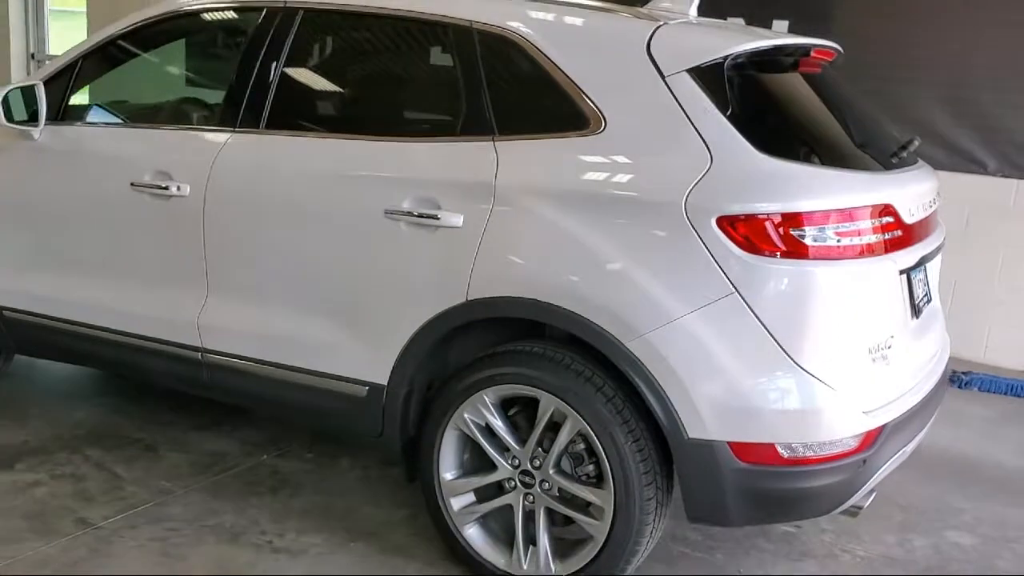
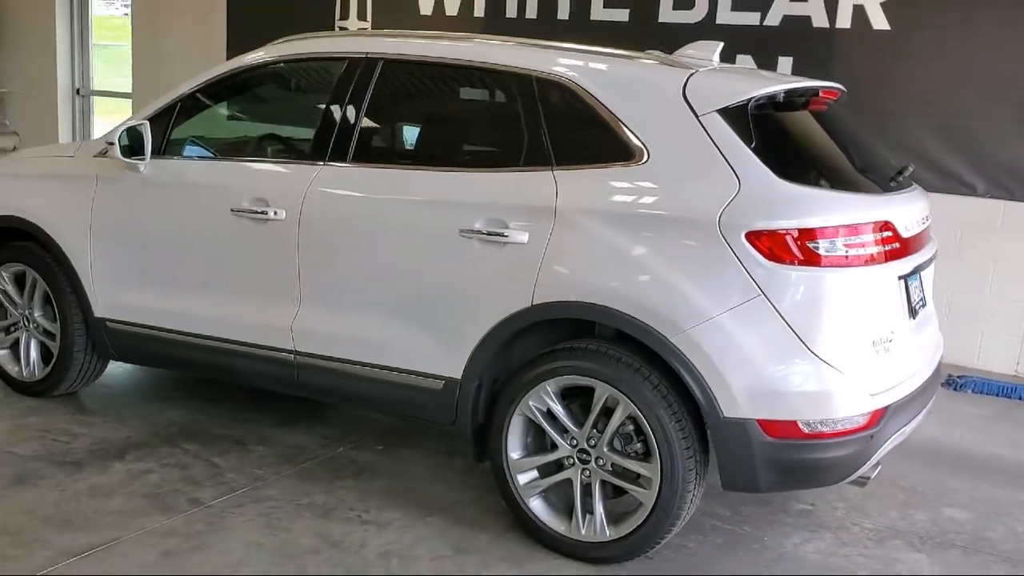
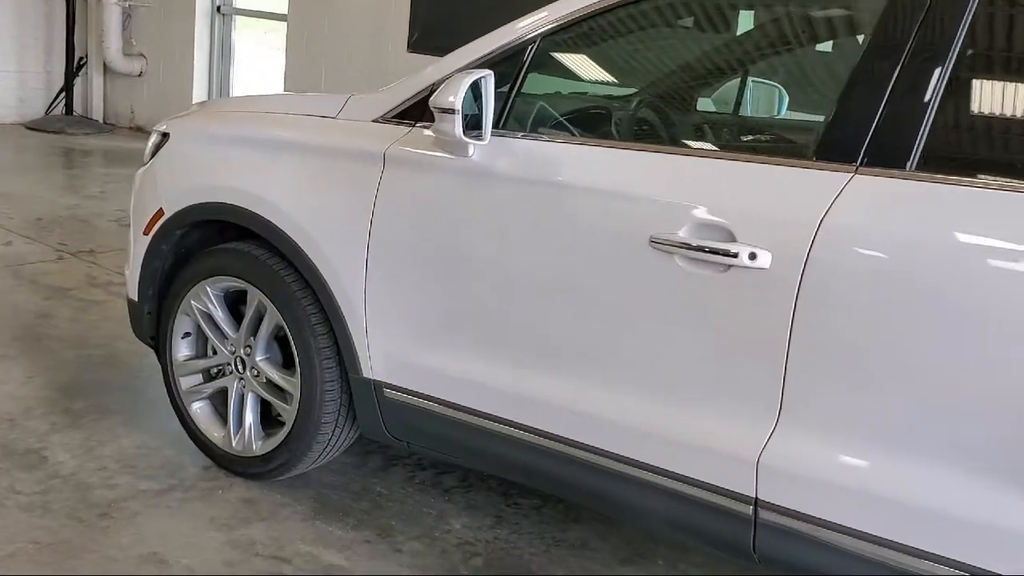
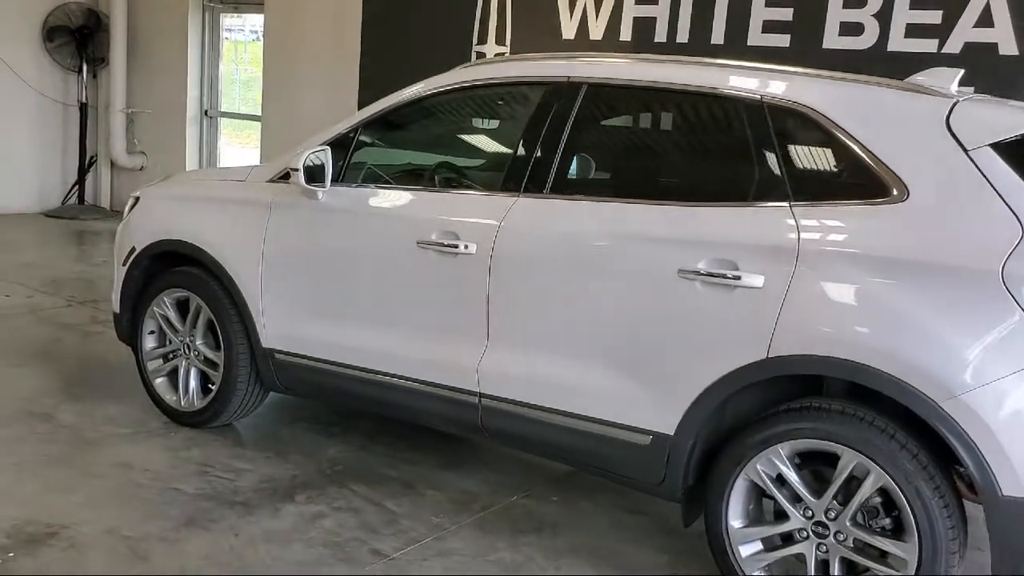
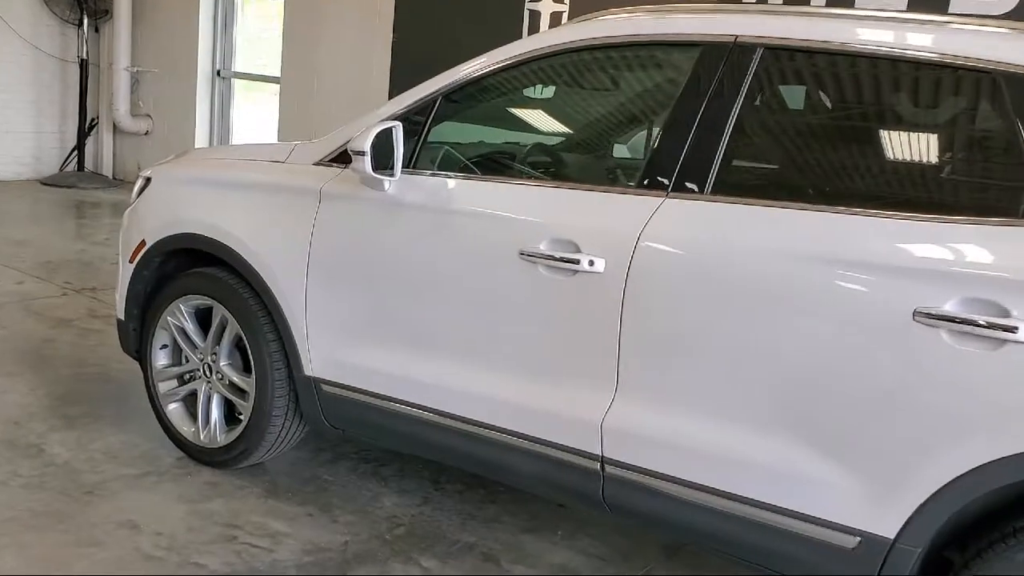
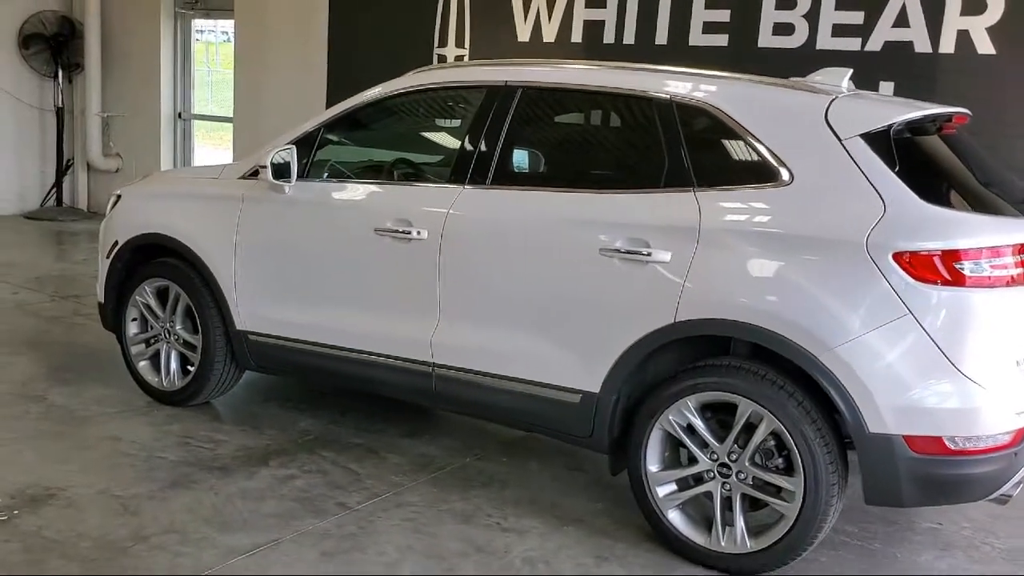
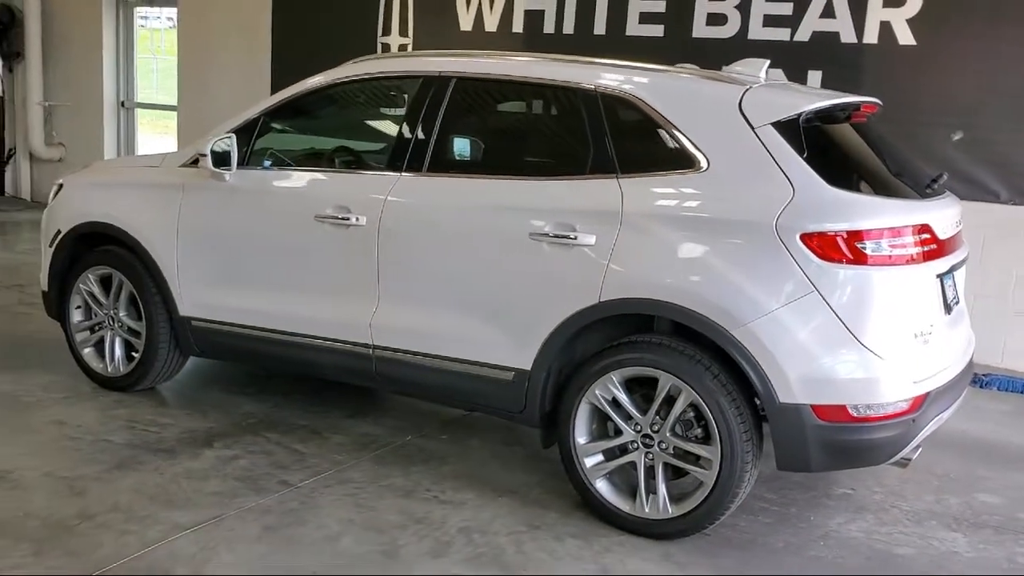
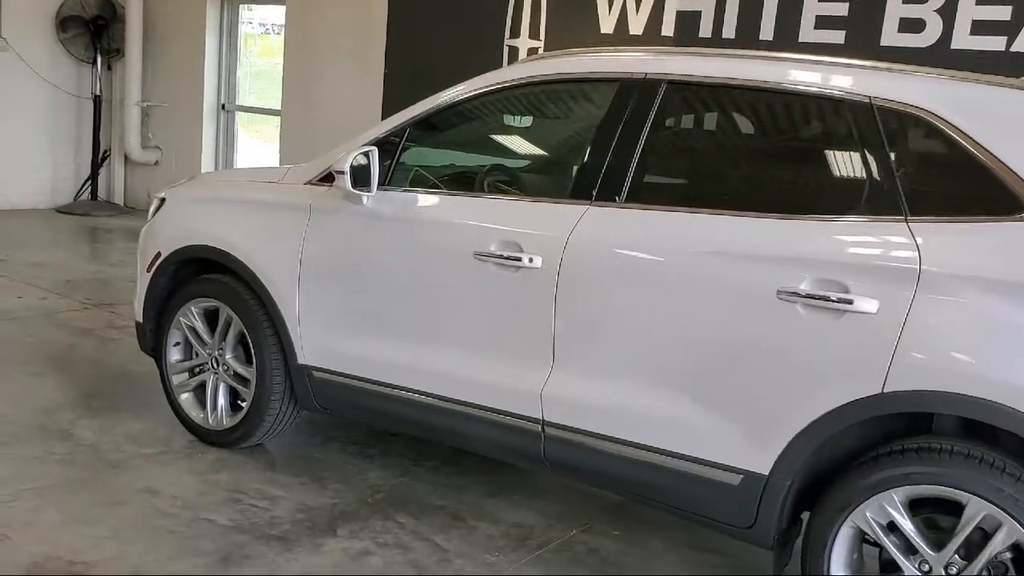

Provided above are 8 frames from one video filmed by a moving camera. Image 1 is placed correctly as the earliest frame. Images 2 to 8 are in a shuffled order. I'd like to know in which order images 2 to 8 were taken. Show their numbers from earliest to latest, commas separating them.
2, 7, 6, 4, 8, 5, 3
